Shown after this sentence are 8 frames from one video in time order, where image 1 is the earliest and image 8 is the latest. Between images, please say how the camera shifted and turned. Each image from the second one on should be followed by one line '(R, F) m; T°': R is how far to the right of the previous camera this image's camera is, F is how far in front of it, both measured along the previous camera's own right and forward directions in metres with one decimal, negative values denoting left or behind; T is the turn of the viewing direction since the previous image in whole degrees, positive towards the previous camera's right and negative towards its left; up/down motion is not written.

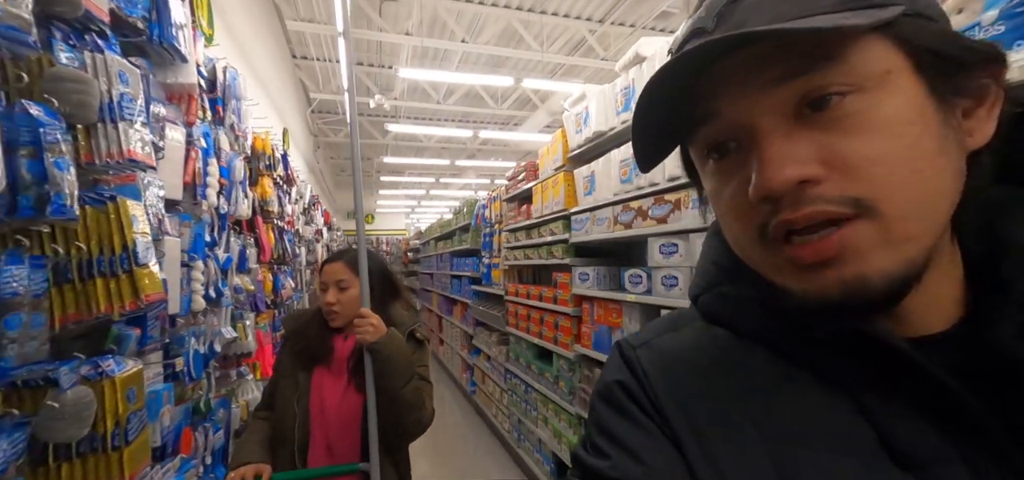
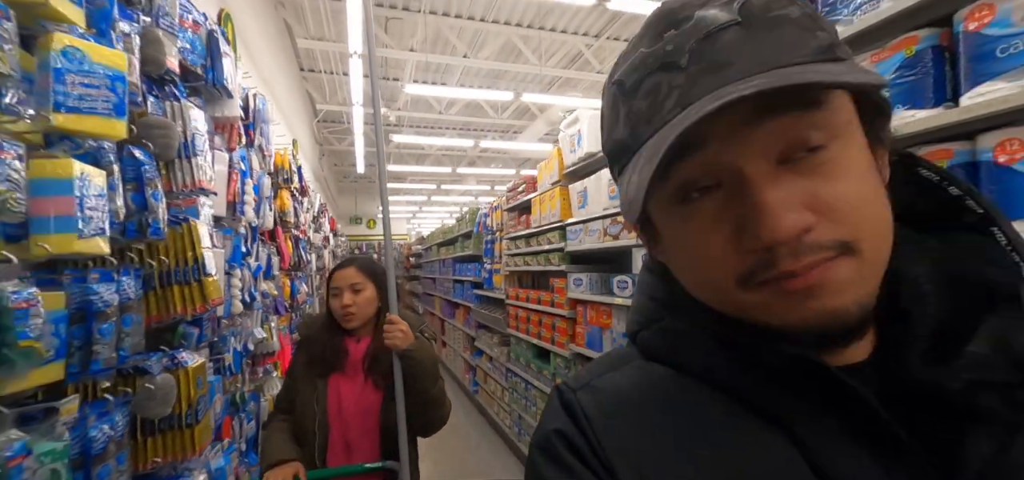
(0.0, -0.2) m; 0°
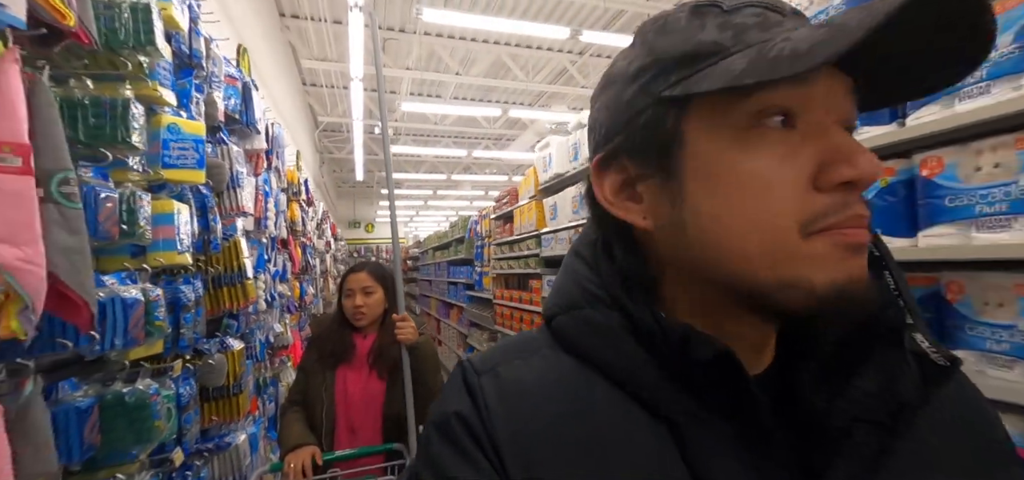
(+0.1, -0.4) m; 0°
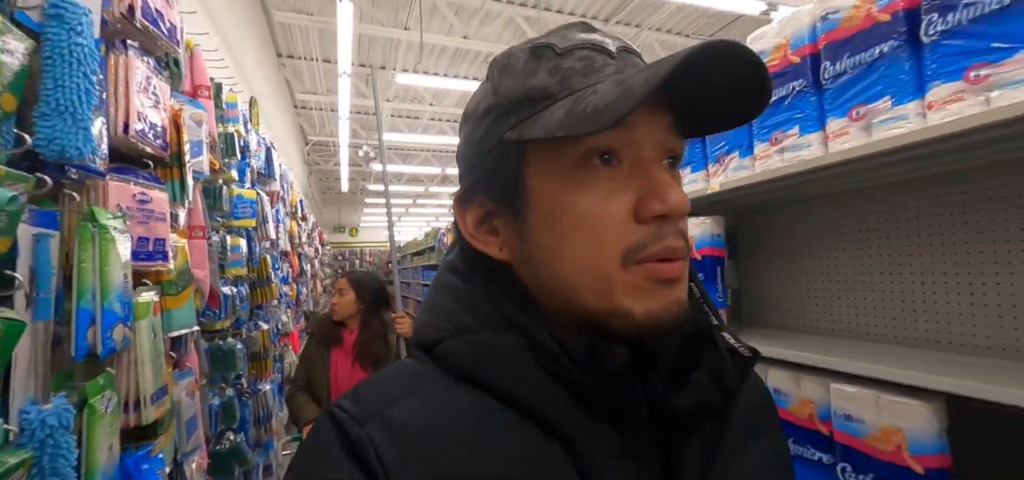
(+0.3, -0.8) m; +2°
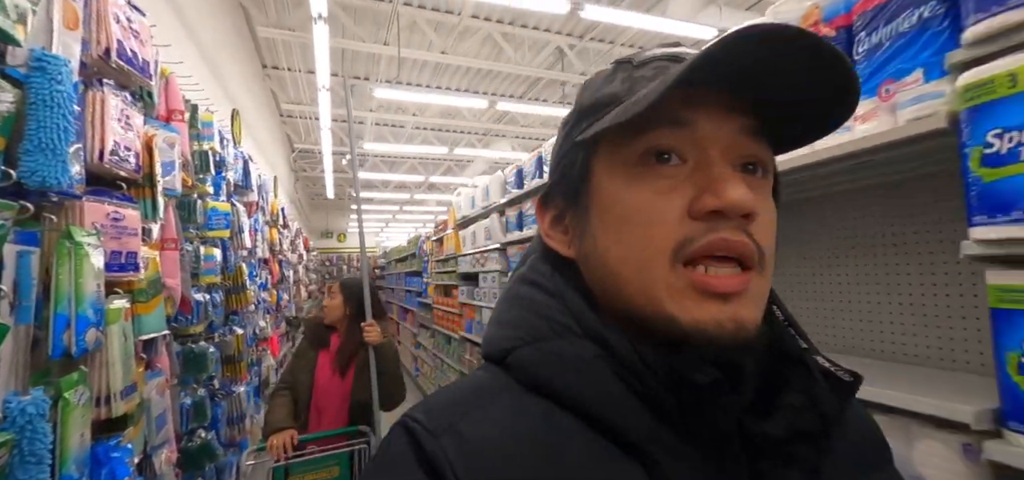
(+0.2, -0.2) m; +1°
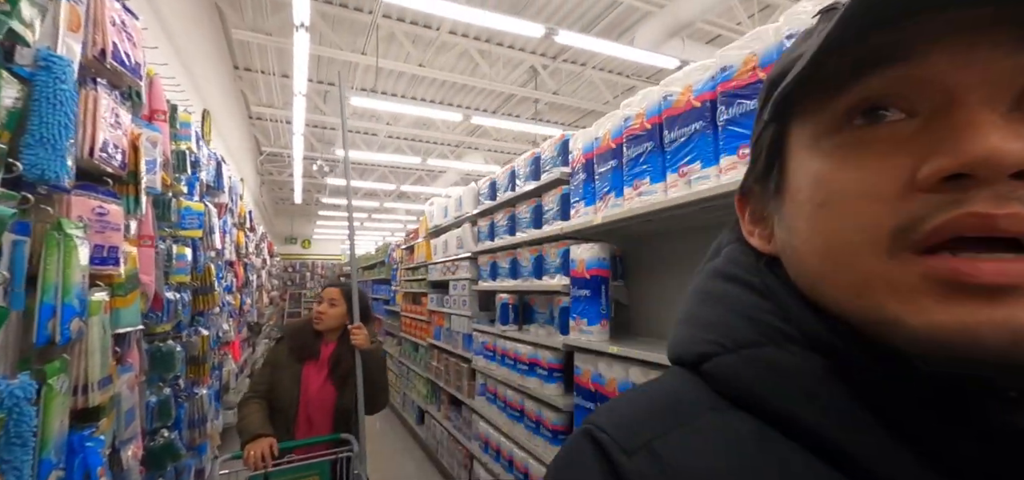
(0.0, -0.1) m; +4°
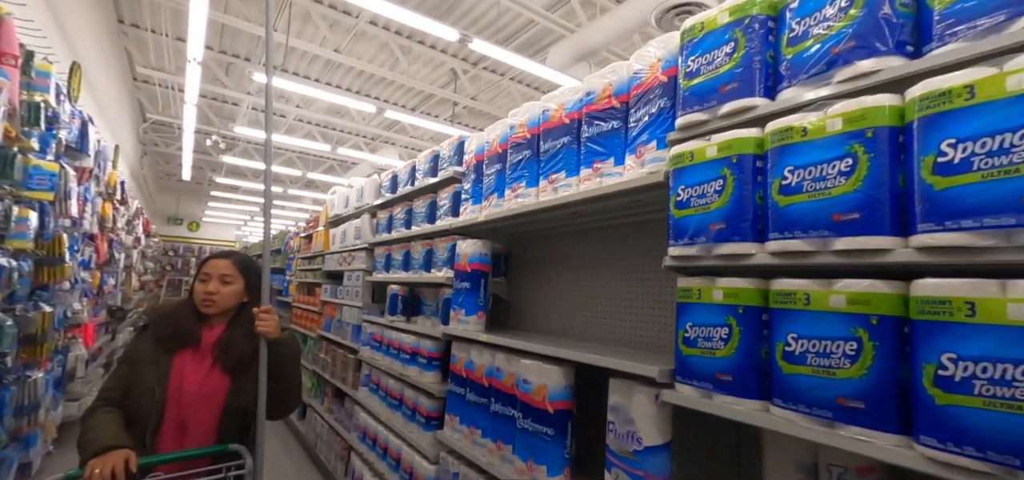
(+0.1, -0.1) m; +11°
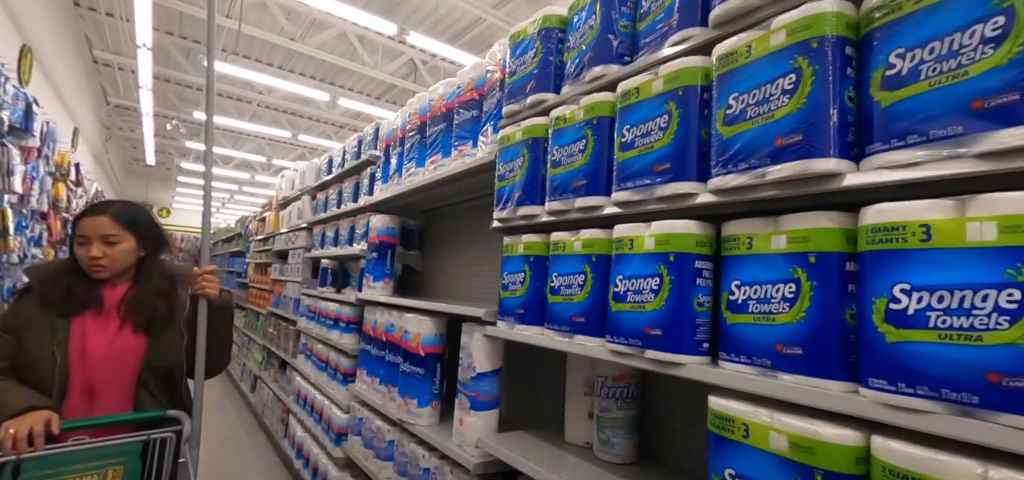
(+0.4, -0.3) m; +2°
